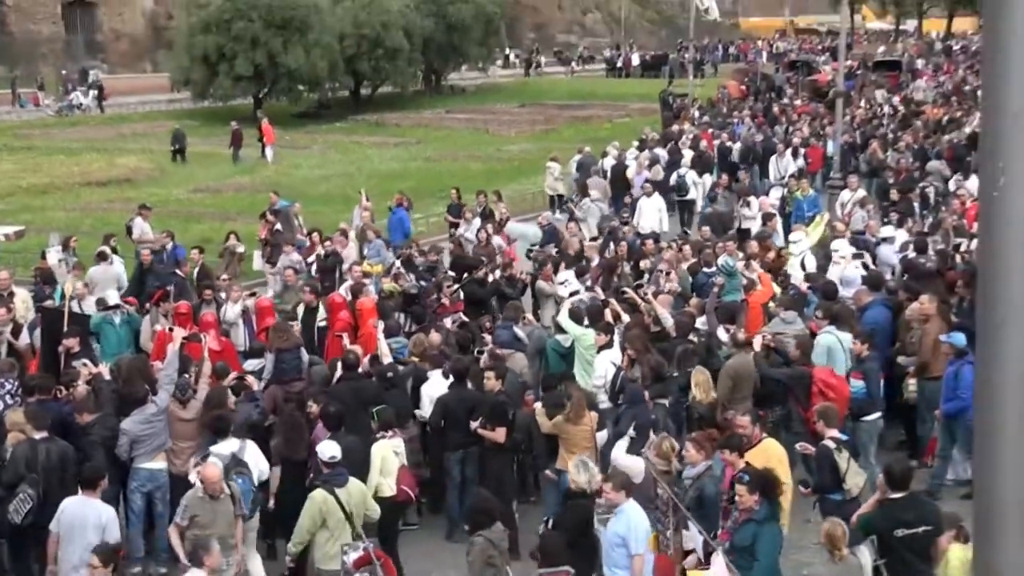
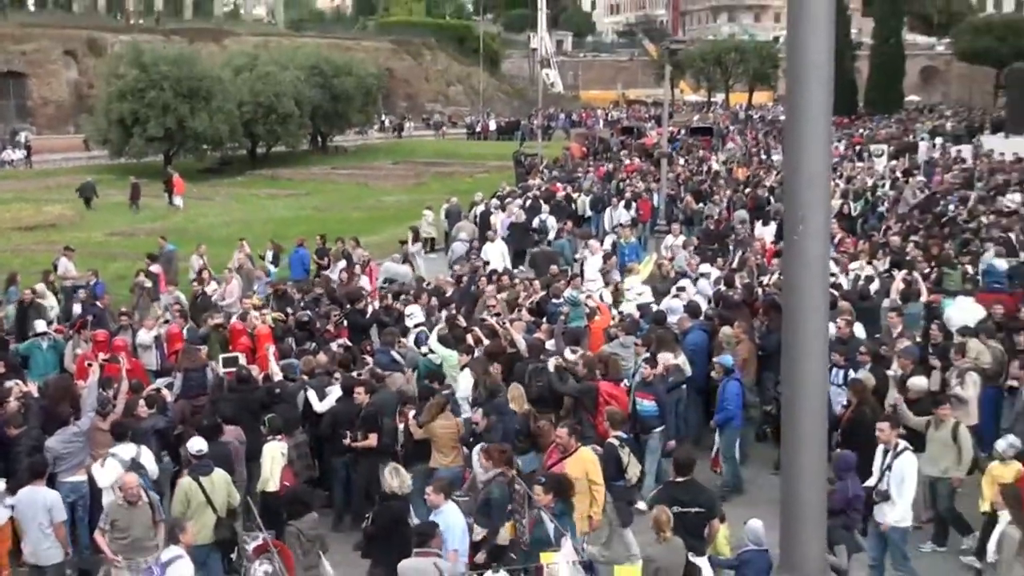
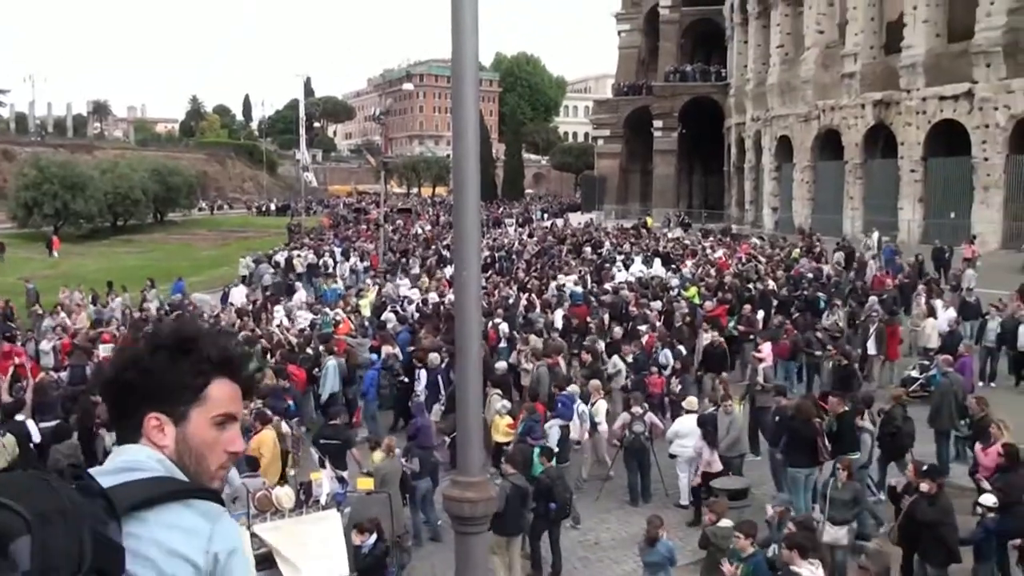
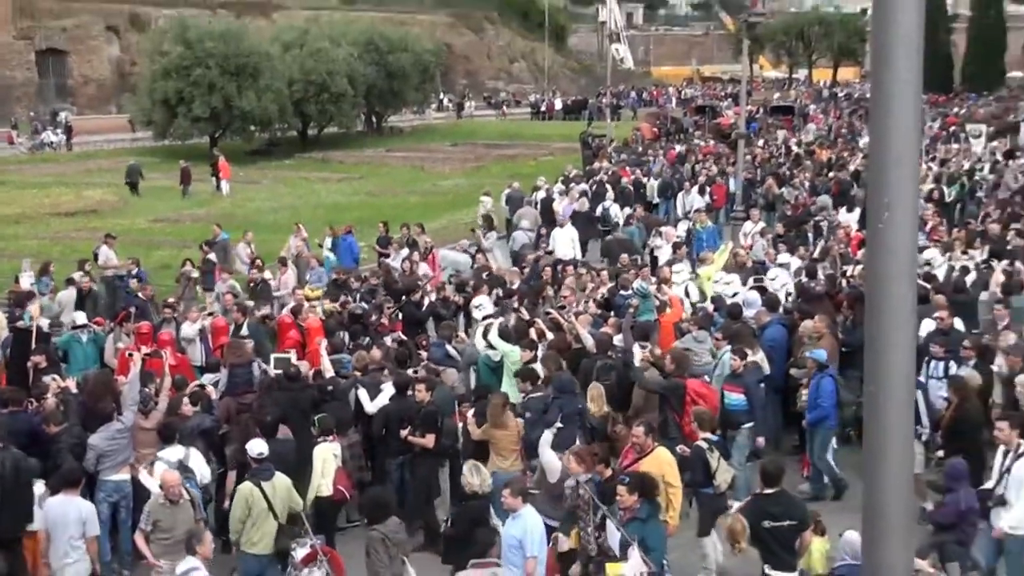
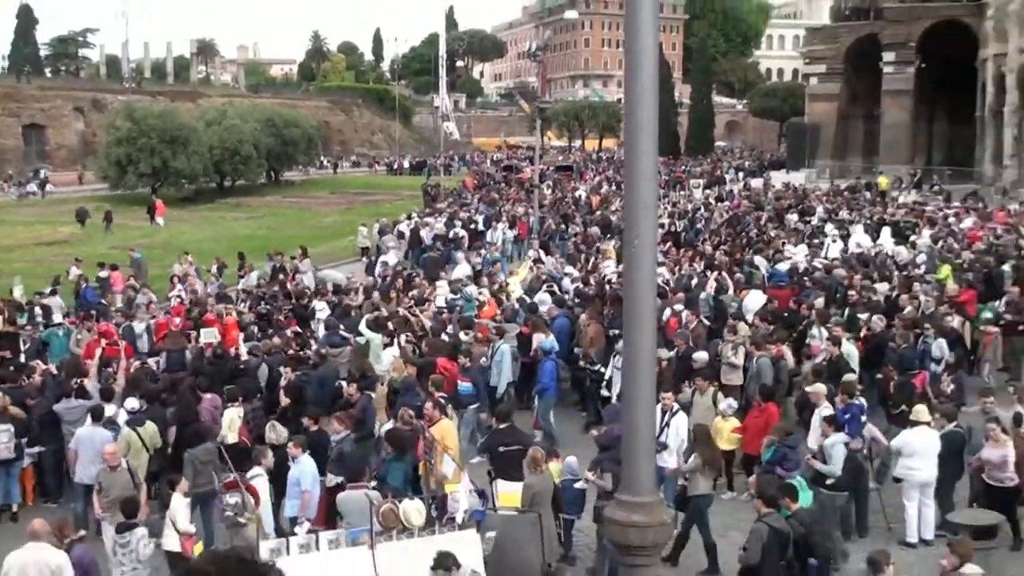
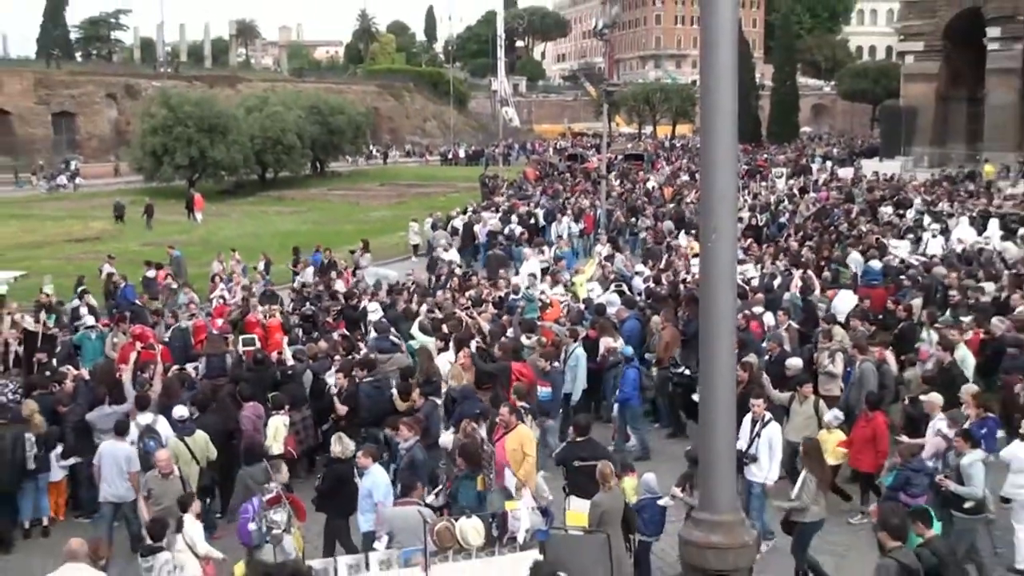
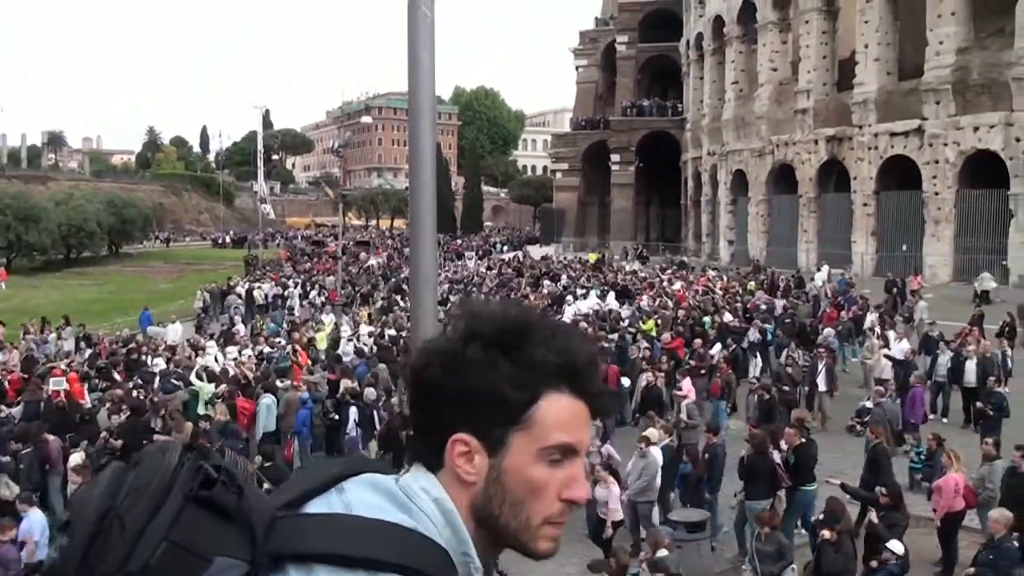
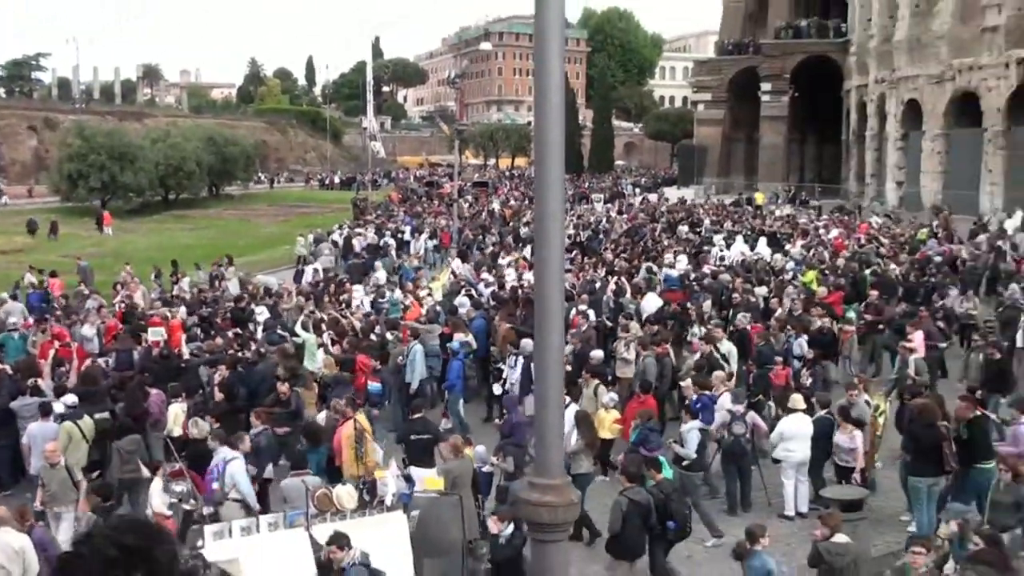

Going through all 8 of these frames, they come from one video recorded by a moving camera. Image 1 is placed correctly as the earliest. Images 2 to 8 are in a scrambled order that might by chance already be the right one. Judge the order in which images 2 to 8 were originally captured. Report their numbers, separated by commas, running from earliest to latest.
4, 2, 6, 5, 8, 3, 7
